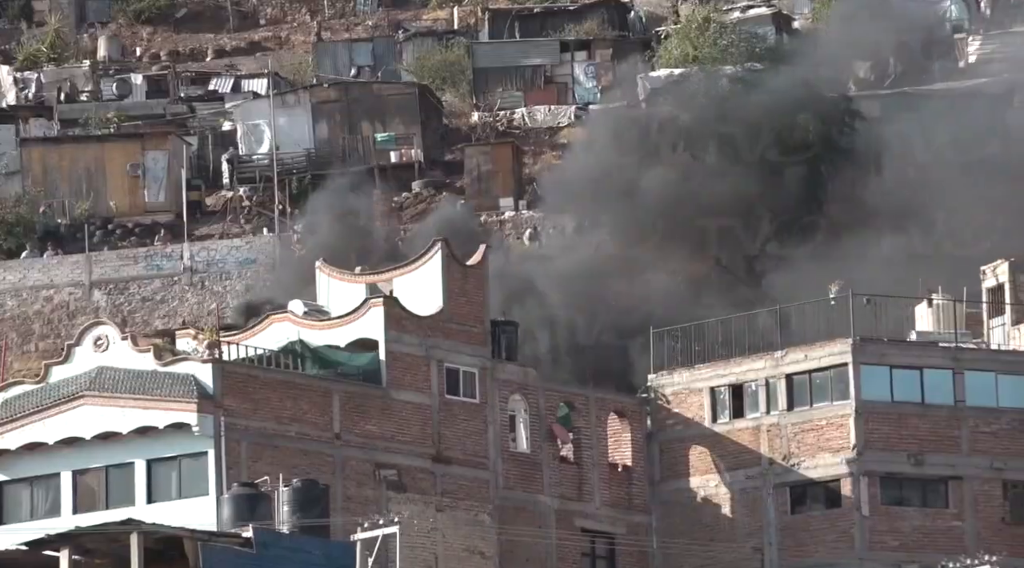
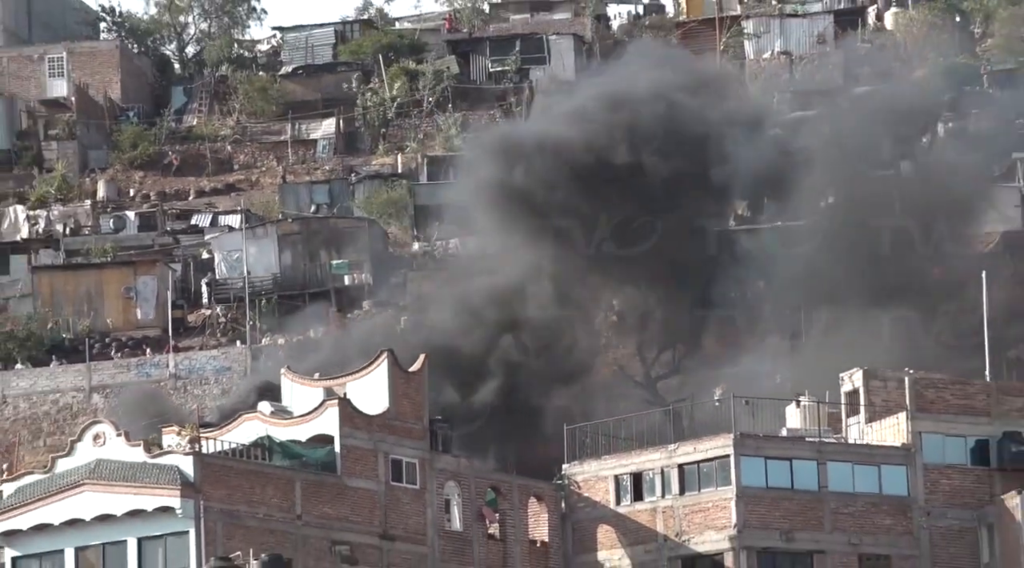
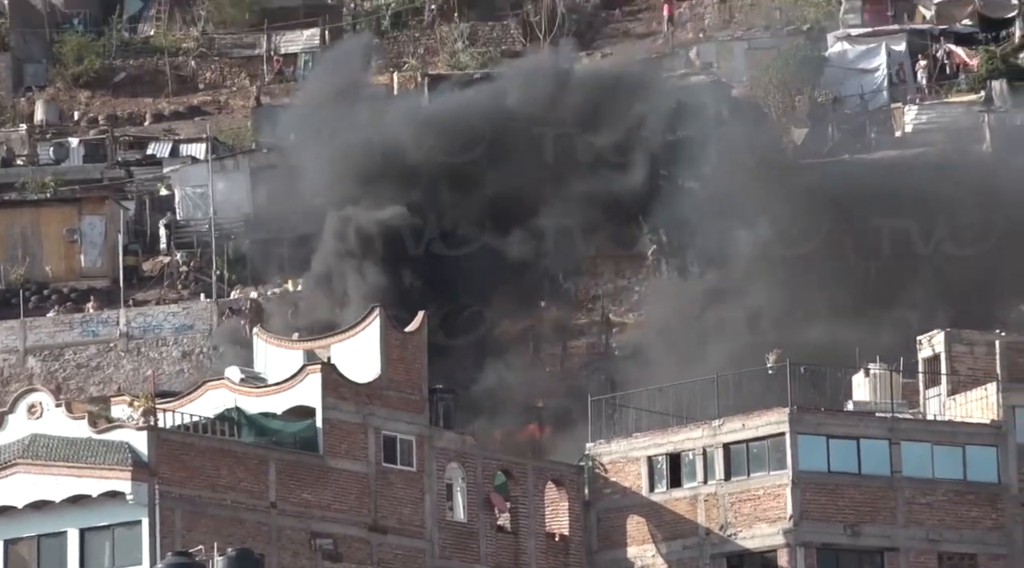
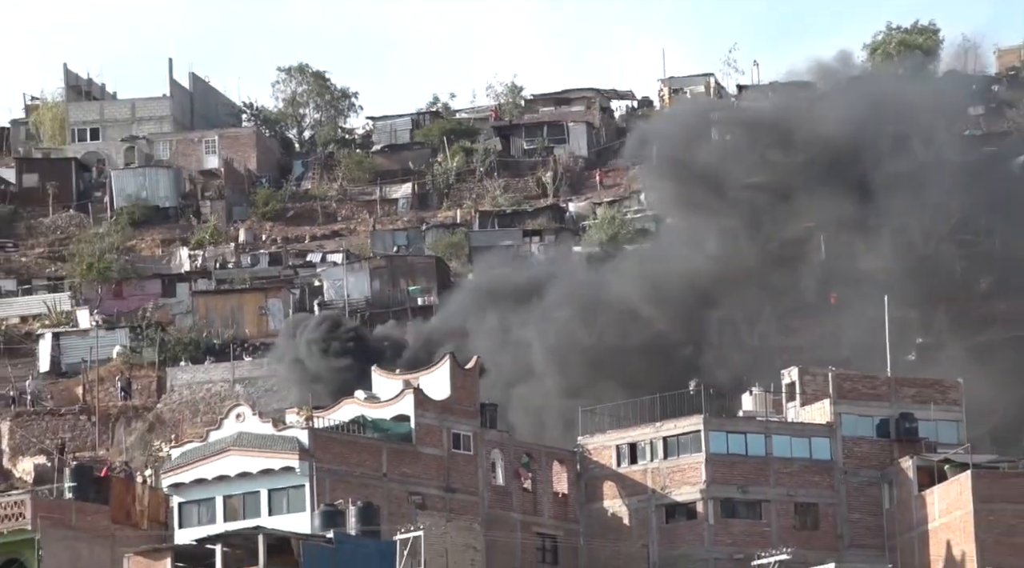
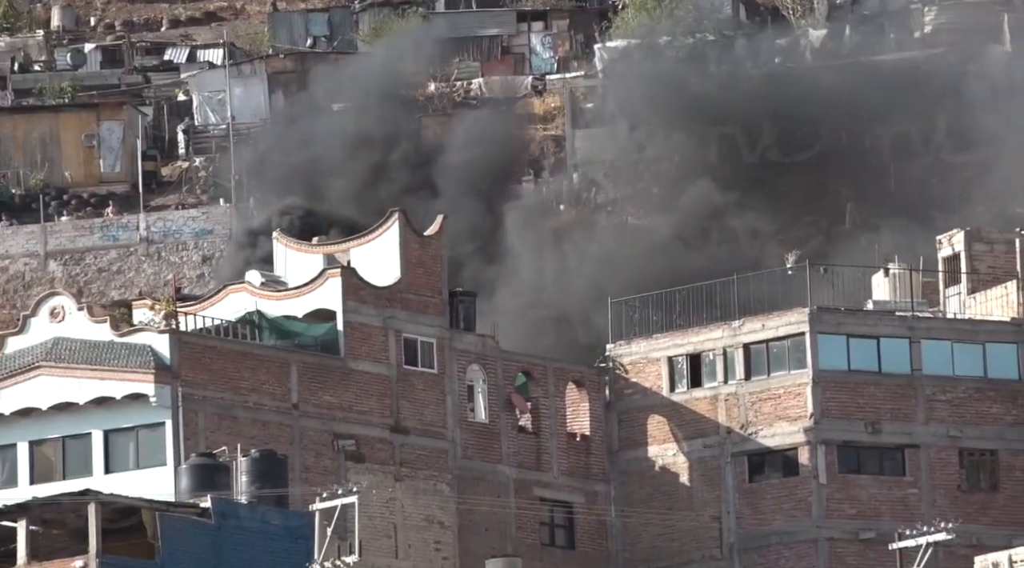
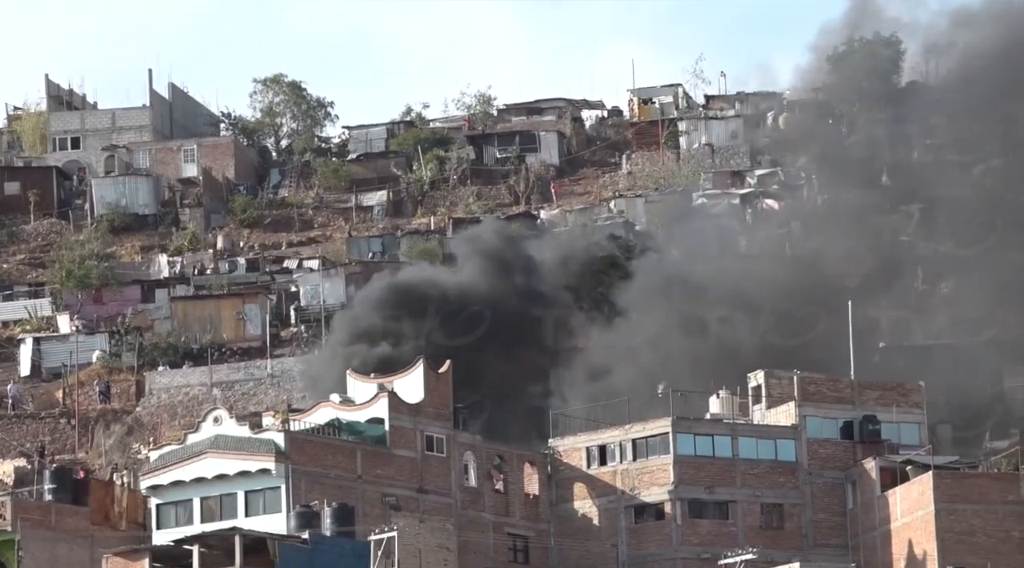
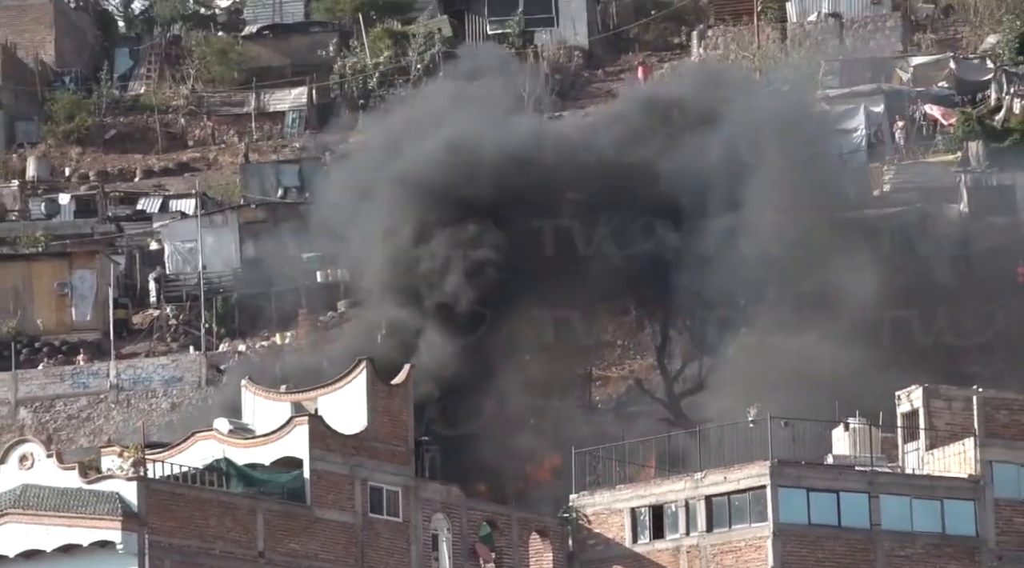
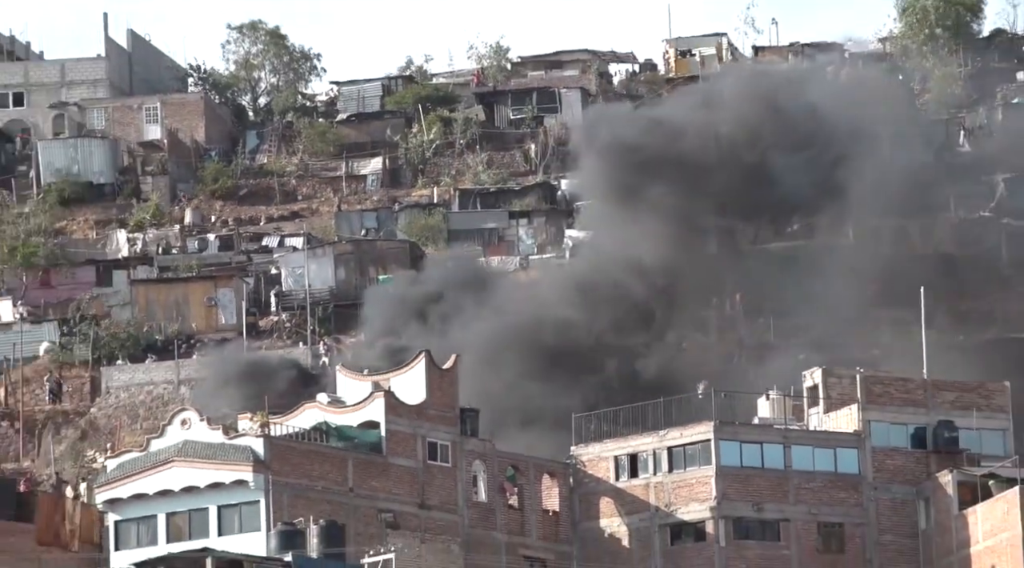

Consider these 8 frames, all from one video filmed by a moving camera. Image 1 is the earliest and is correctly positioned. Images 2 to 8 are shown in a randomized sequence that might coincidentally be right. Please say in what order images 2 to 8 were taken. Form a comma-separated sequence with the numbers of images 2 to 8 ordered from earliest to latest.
5, 3, 7, 2, 8, 4, 6
